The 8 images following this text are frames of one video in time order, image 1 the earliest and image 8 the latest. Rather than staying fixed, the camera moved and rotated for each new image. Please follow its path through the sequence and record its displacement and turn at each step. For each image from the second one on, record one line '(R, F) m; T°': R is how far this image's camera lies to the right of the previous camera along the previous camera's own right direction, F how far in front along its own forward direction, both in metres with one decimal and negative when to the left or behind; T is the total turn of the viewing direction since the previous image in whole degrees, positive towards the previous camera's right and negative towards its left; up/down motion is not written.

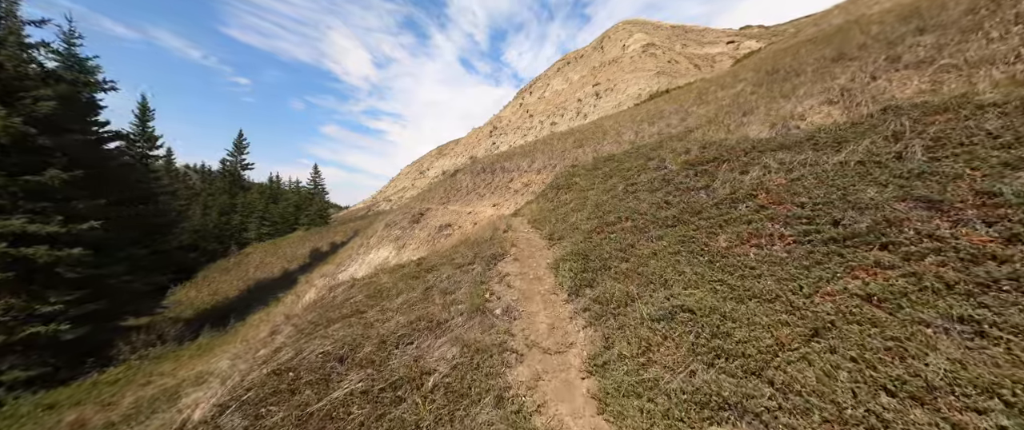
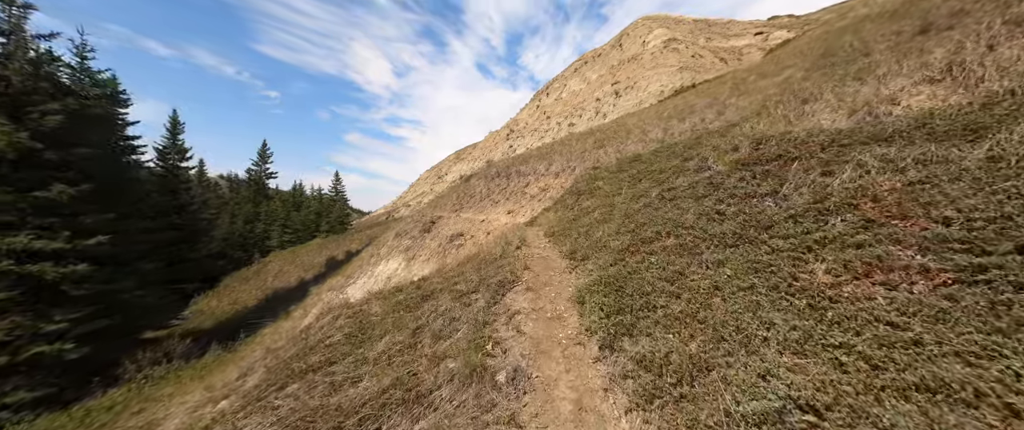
(+0.2, +1.8) m; -3°
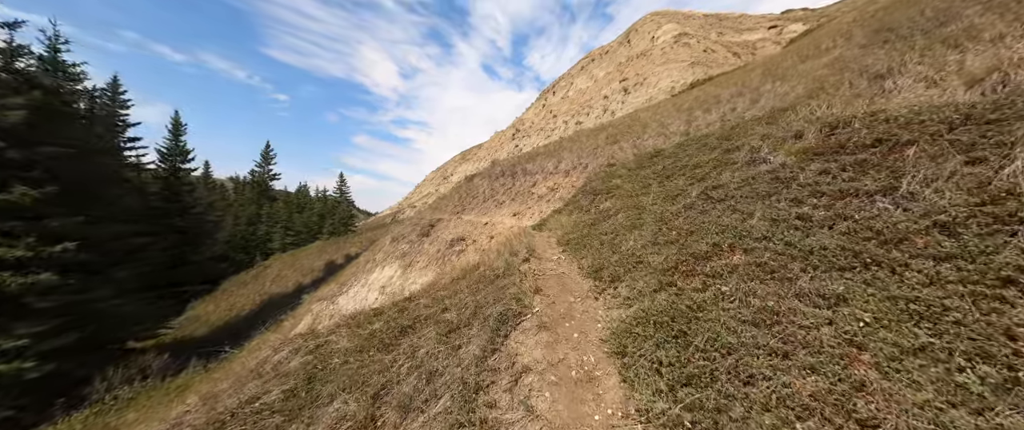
(0.0, +2.1) m; -1°
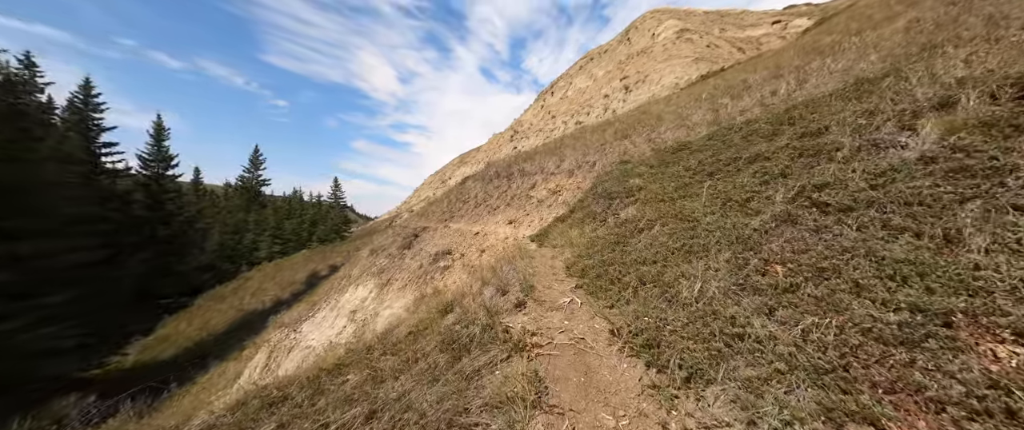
(+0.3, +3.2) m; 0°
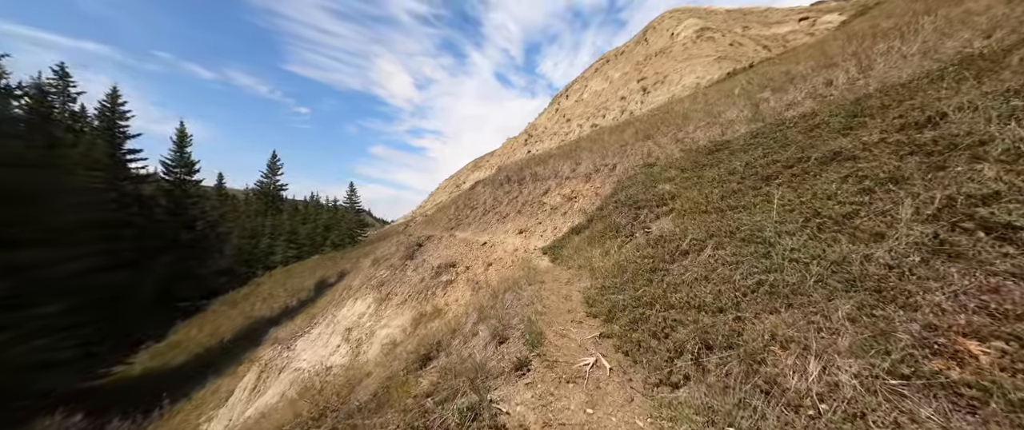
(+0.2, +1.7) m; -3°
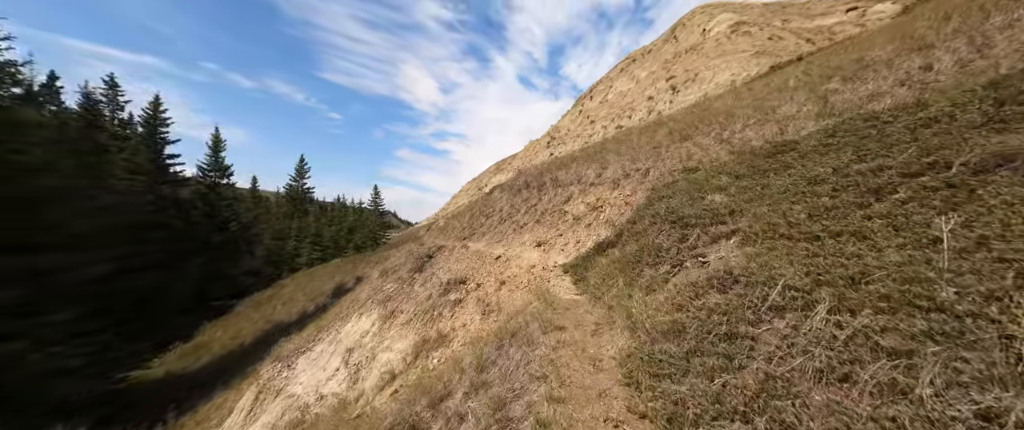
(+0.2, +1.8) m; -4°
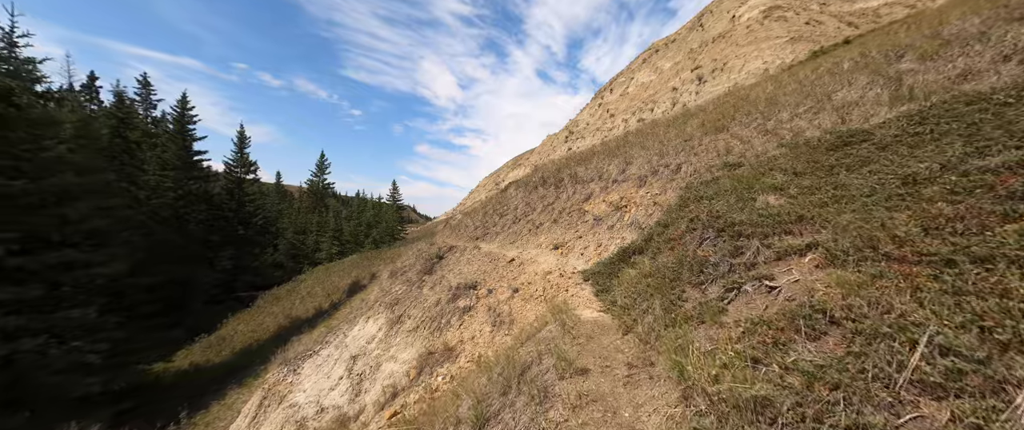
(+0.1, +1.2) m; -3°
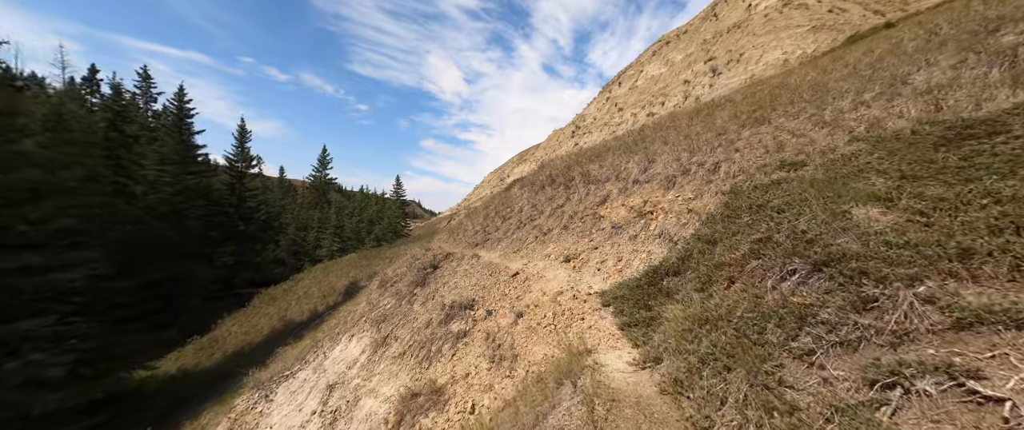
(0.0, +2.1) m; -1°
